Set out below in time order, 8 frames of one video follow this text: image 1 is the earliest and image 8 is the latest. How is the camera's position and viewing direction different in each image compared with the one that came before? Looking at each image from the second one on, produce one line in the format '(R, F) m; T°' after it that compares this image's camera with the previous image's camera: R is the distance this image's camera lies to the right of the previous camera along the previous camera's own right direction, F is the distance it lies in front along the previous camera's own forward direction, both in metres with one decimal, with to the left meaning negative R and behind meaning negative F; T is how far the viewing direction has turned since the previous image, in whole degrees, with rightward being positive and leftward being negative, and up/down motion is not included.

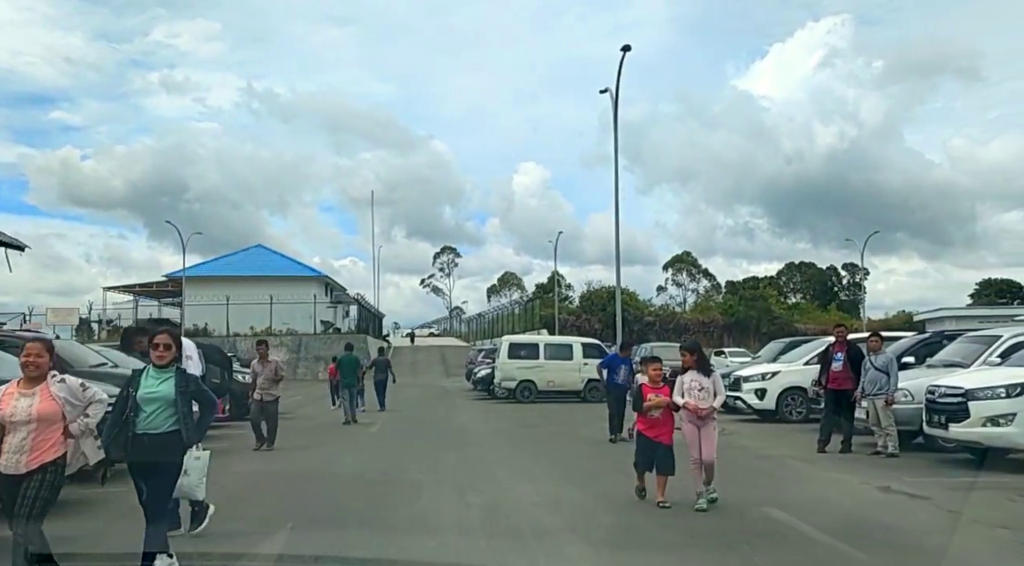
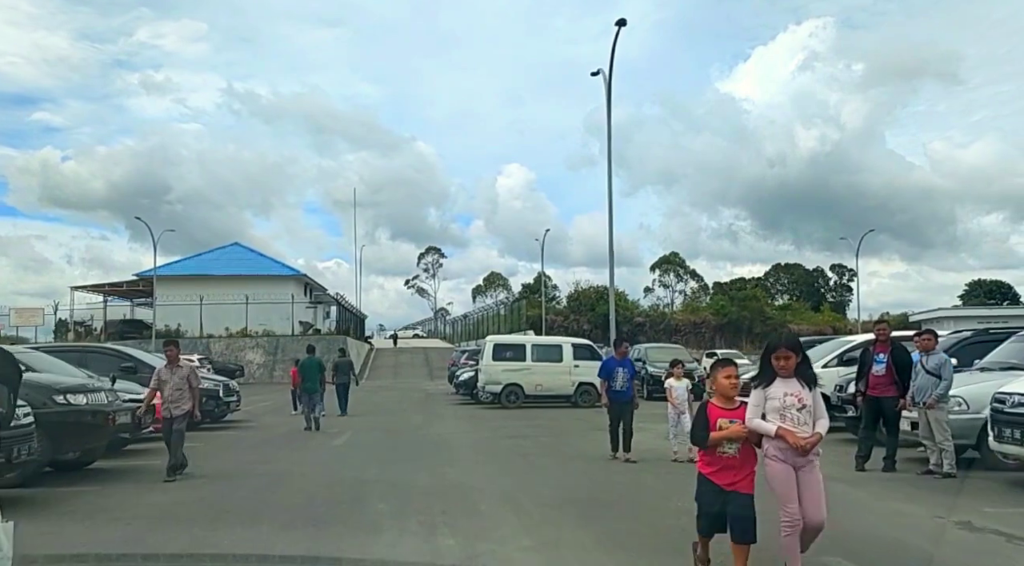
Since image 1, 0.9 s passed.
(0.0, +1.8) m; +1°
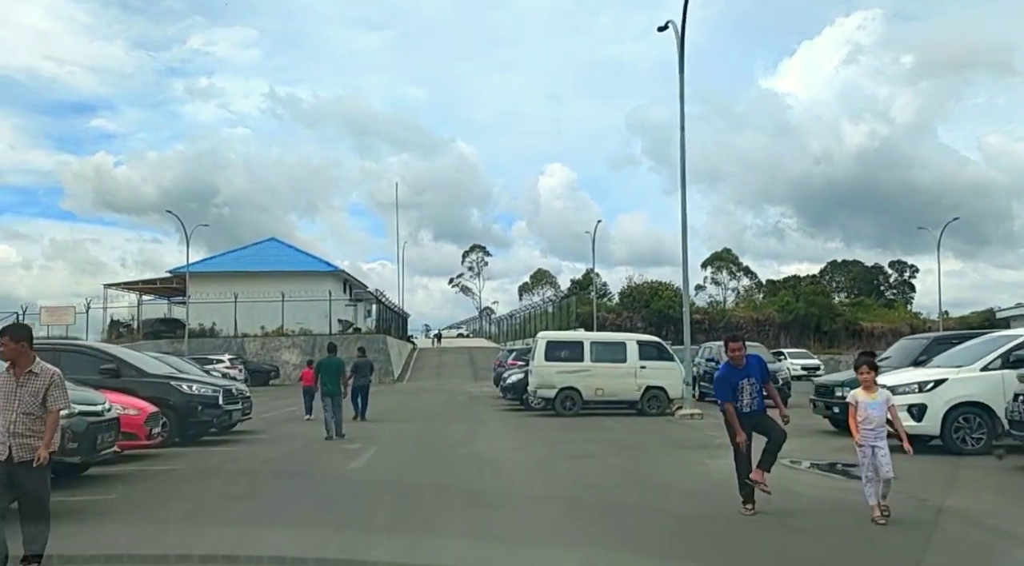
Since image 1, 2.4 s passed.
(-0.3, +3.2) m; -3°
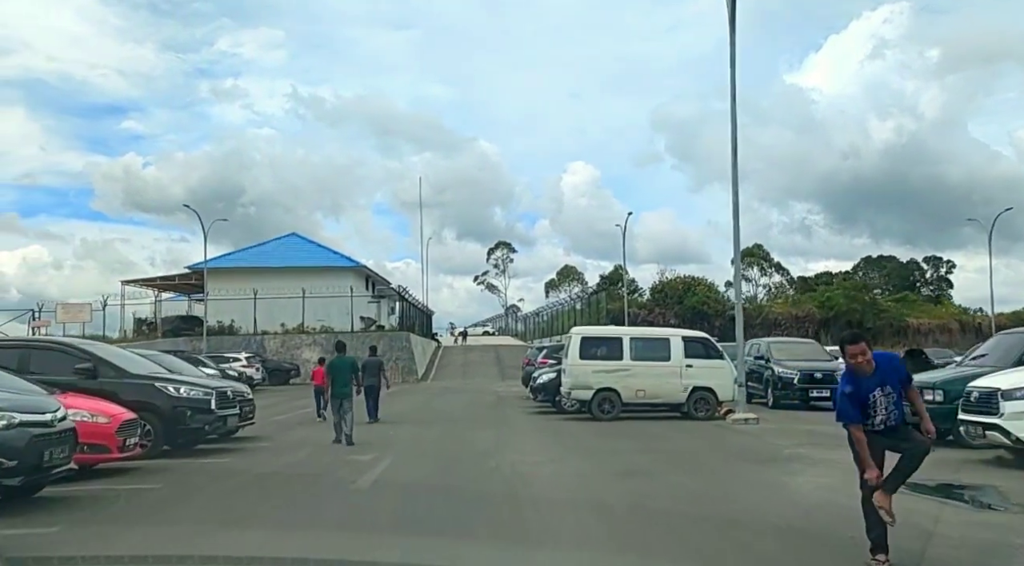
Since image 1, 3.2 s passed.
(-0.2, +1.9) m; -2°
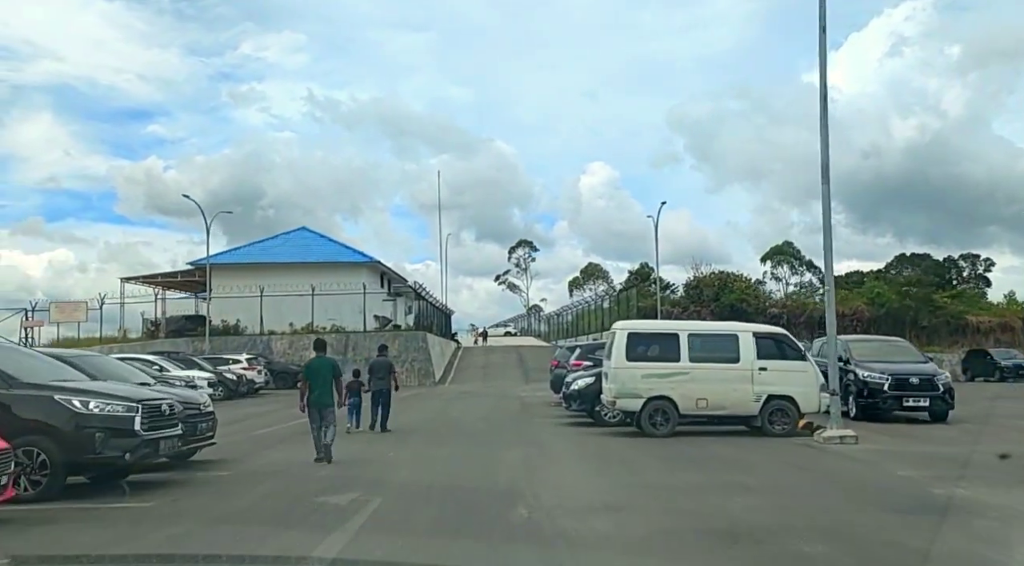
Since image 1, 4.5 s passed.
(-0.2, +3.4) m; -2°
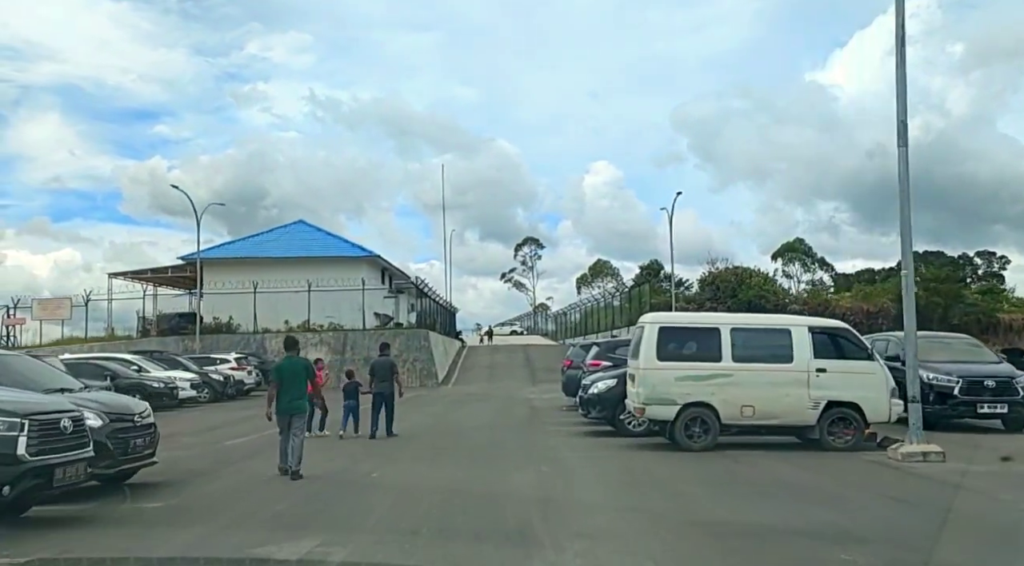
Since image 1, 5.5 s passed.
(-0.1, +2.3) m; 0°
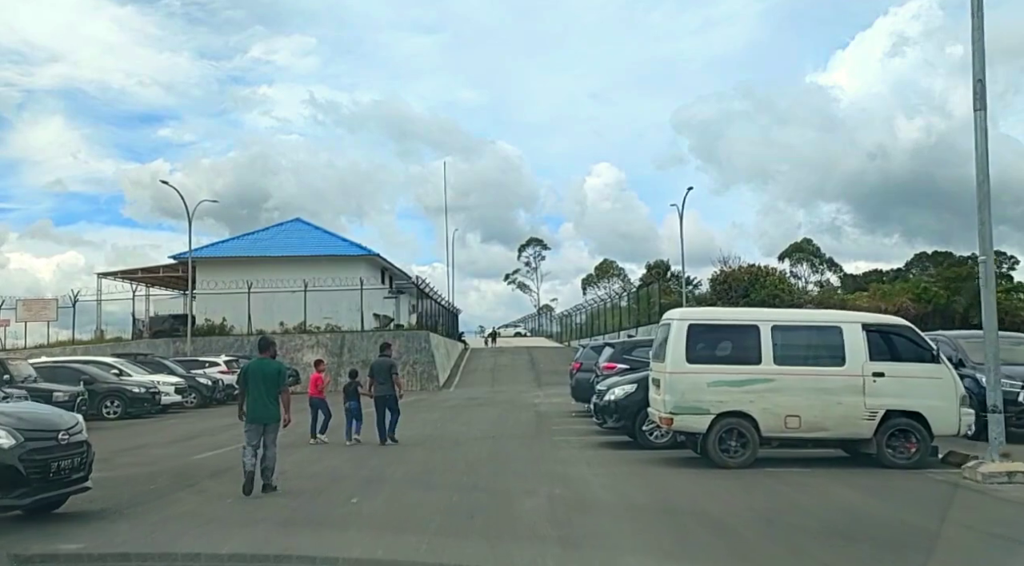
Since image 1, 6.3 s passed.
(0.0, +1.7) m; 0°
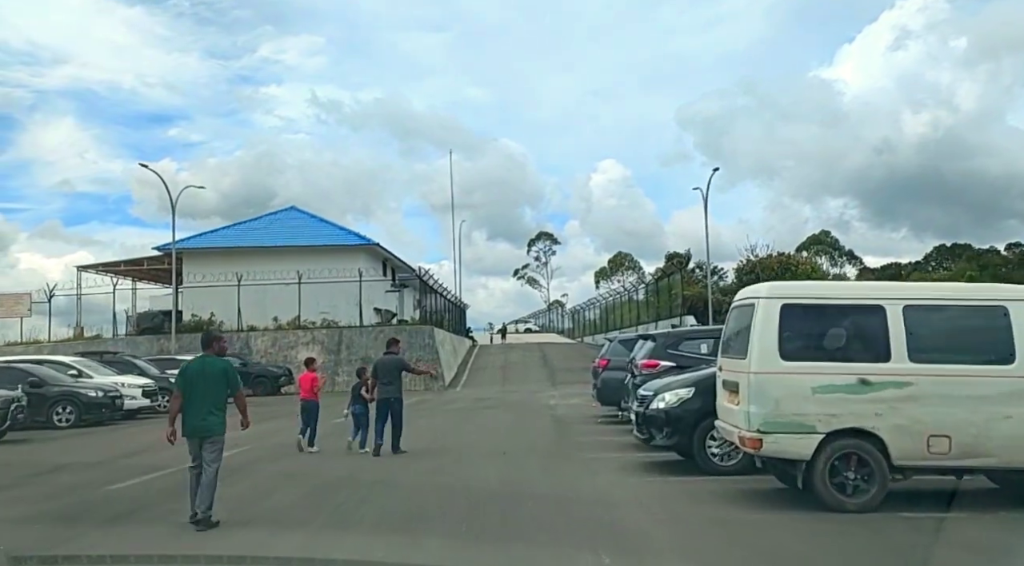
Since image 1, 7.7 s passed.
(-0.1, +3.2) m; -1°
